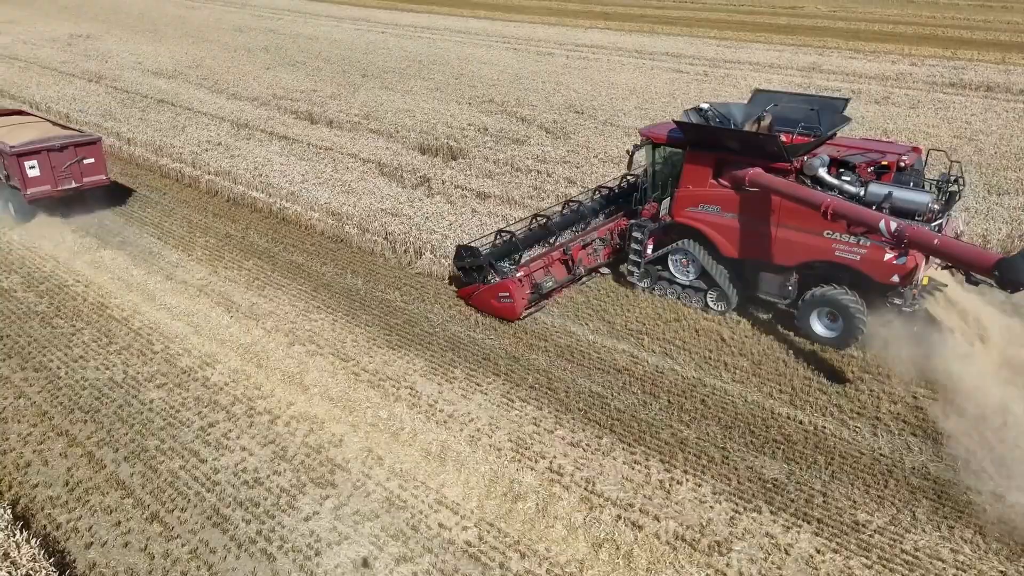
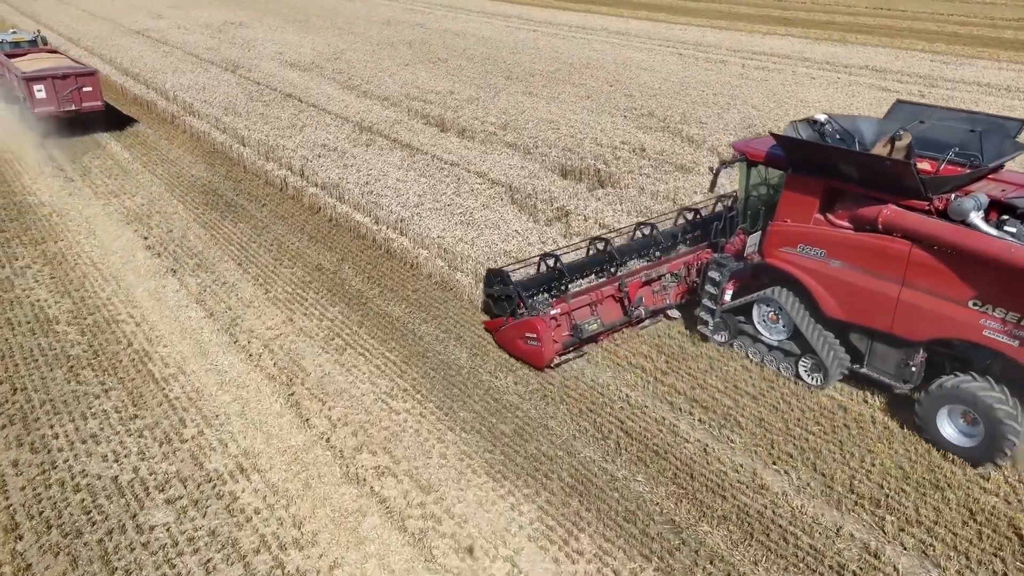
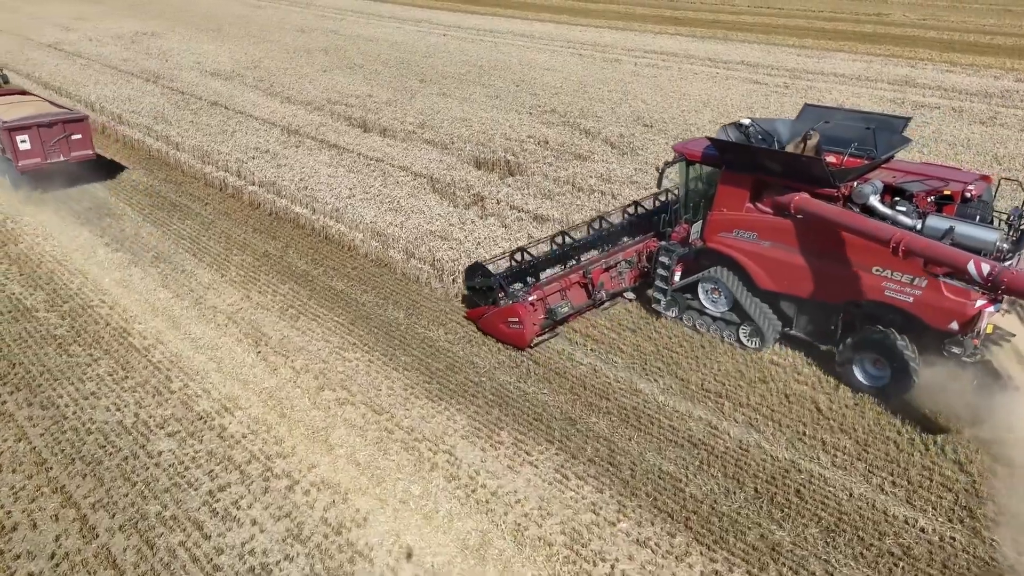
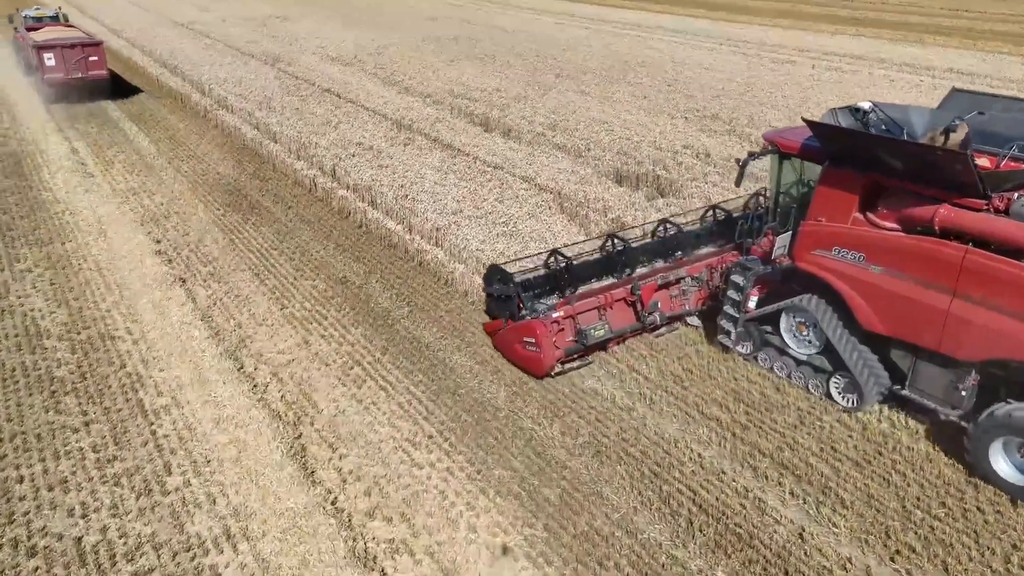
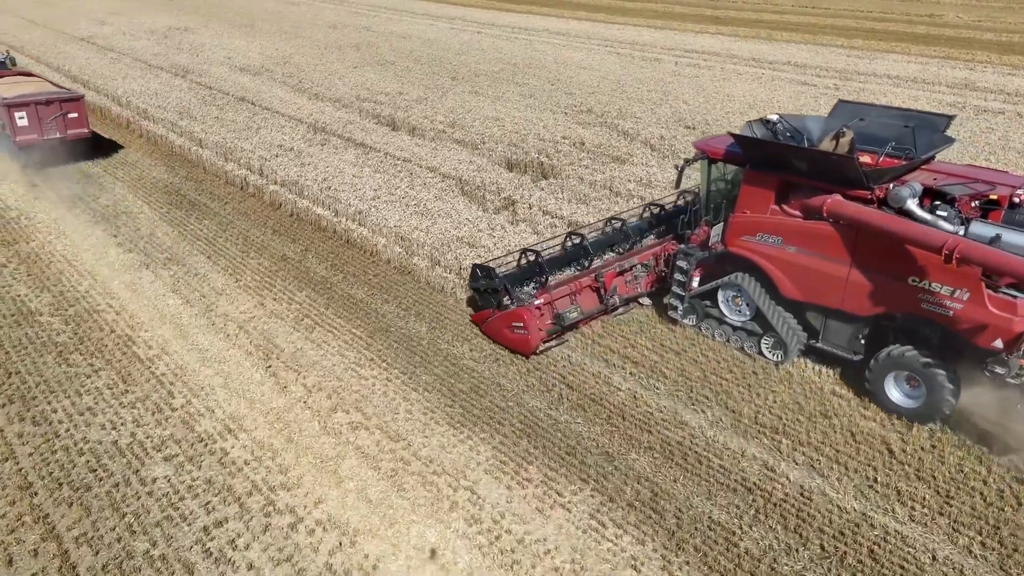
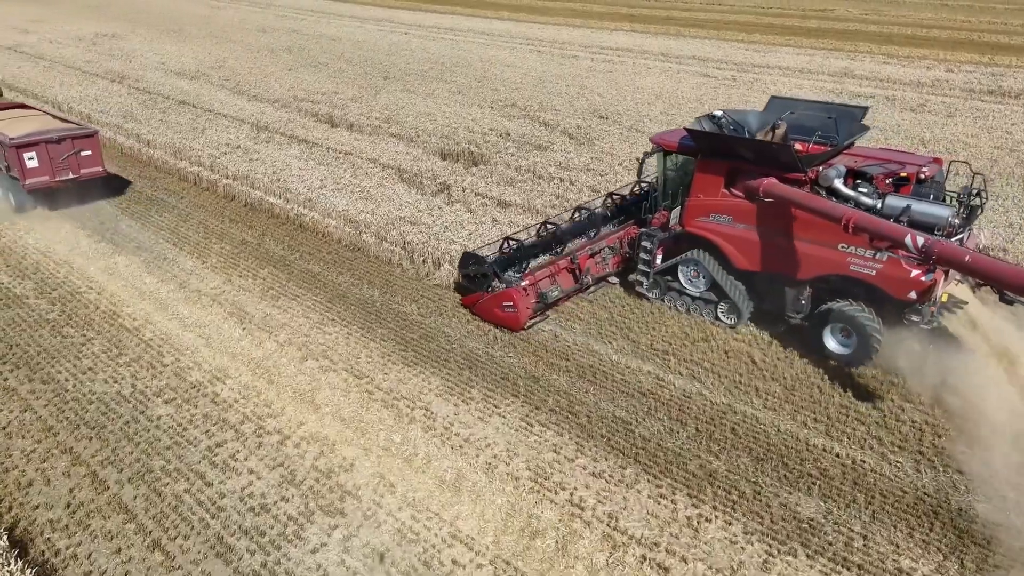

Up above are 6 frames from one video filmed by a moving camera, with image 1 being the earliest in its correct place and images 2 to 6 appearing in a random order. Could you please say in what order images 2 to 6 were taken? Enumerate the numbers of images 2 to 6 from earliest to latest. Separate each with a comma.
6, 3, 5, 2, 4
